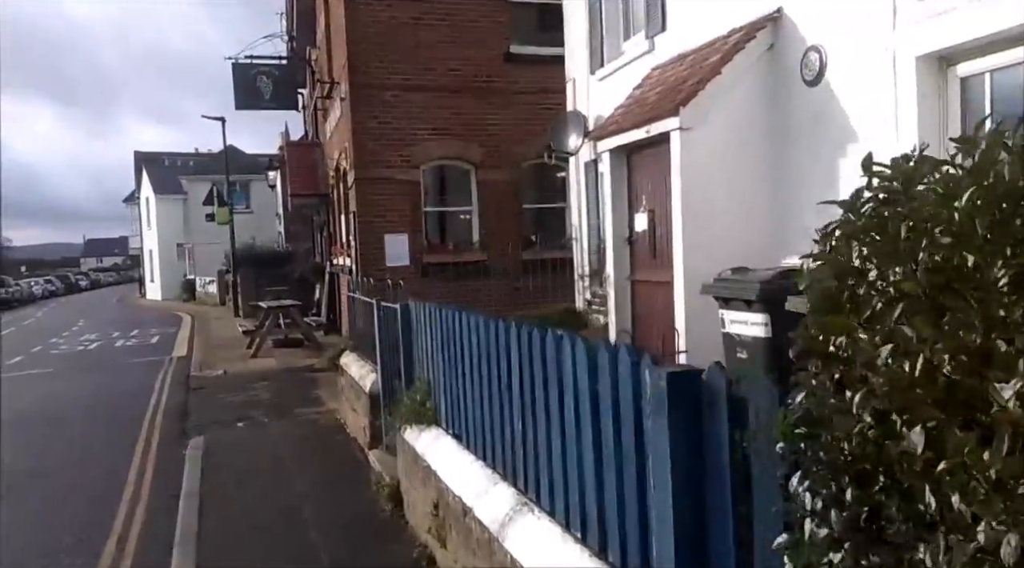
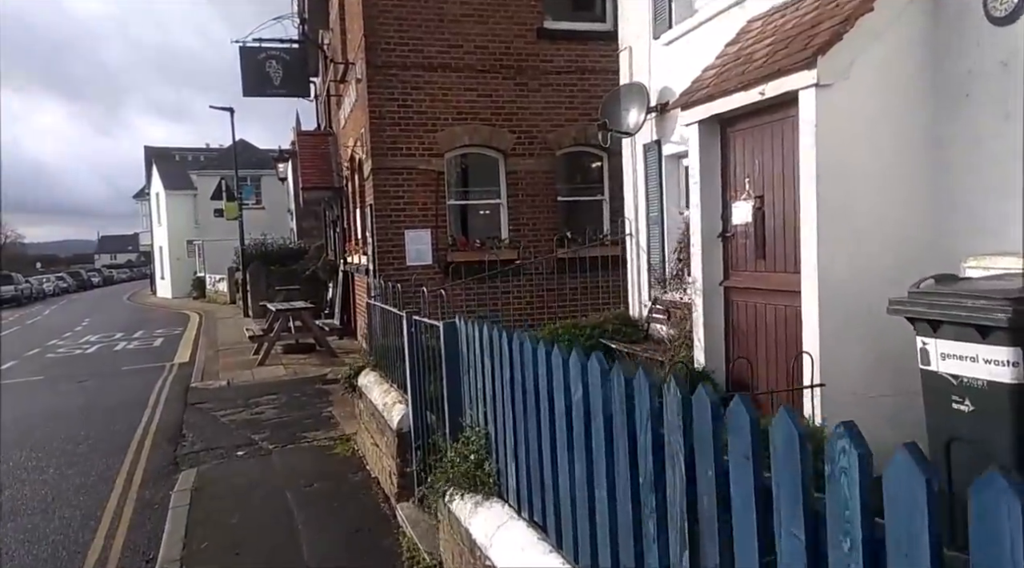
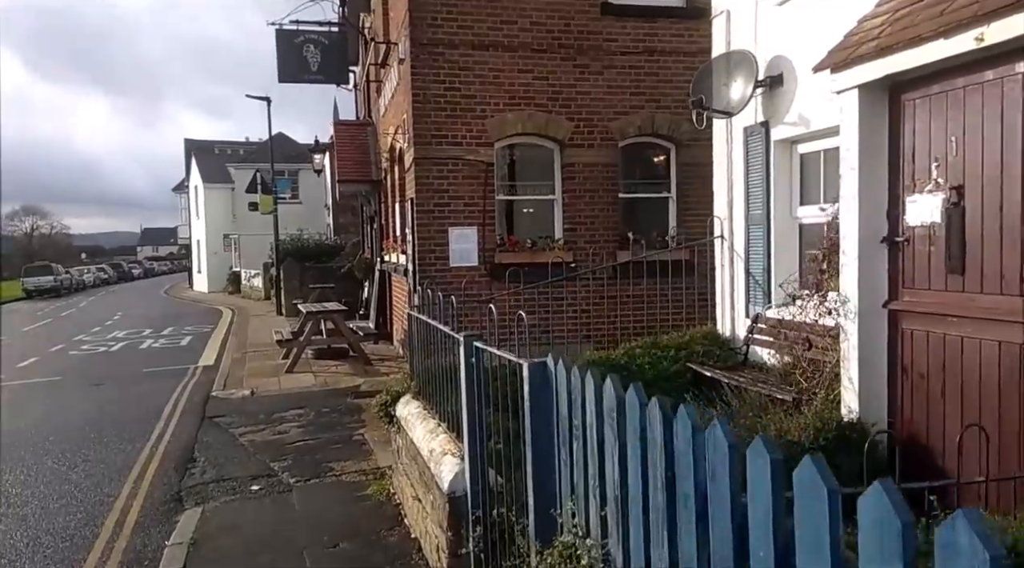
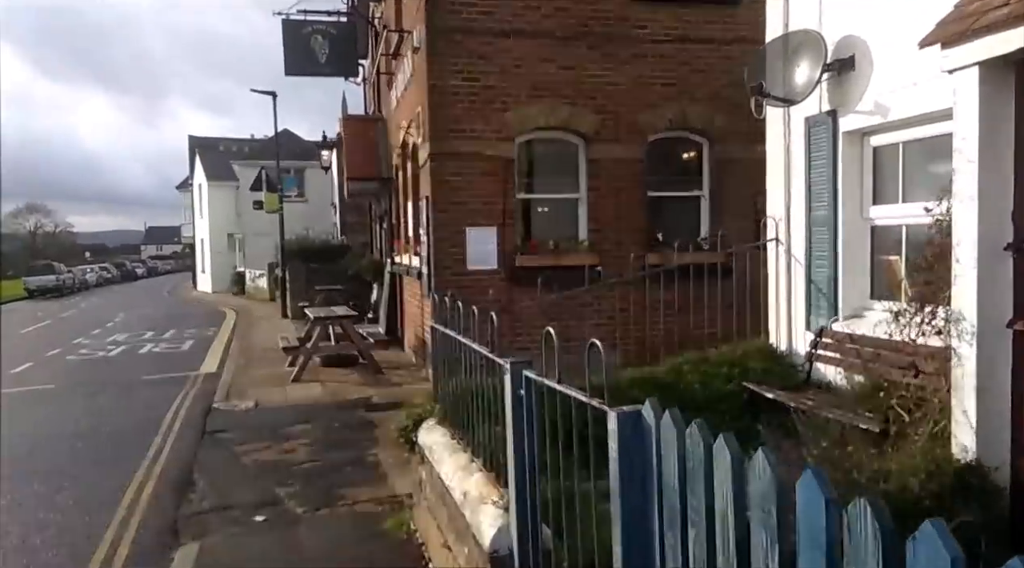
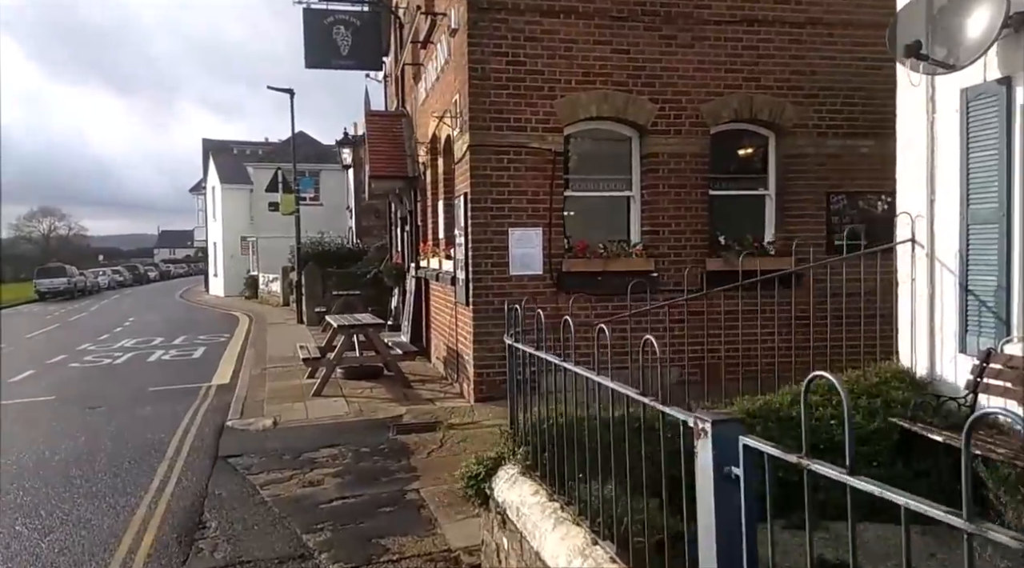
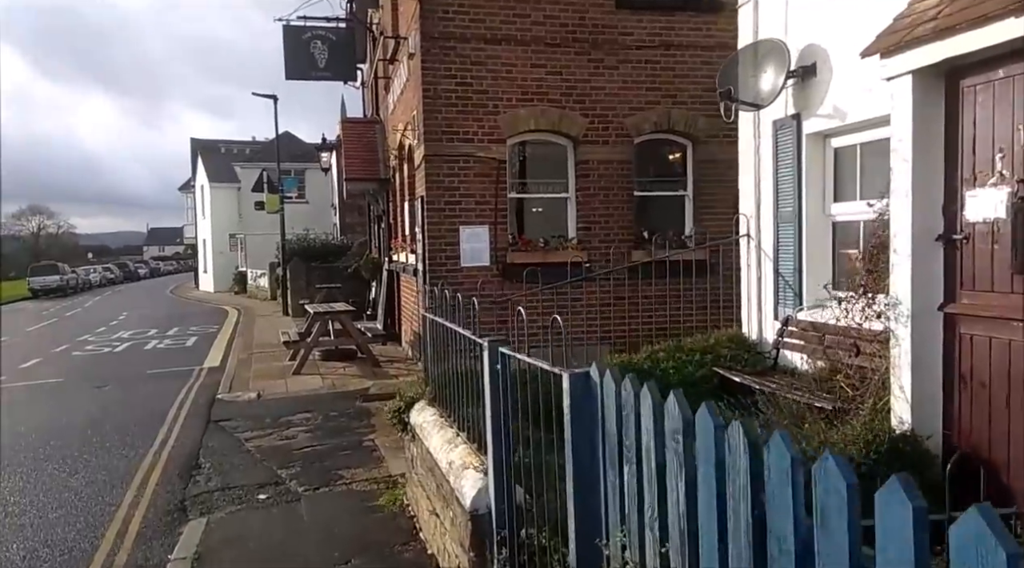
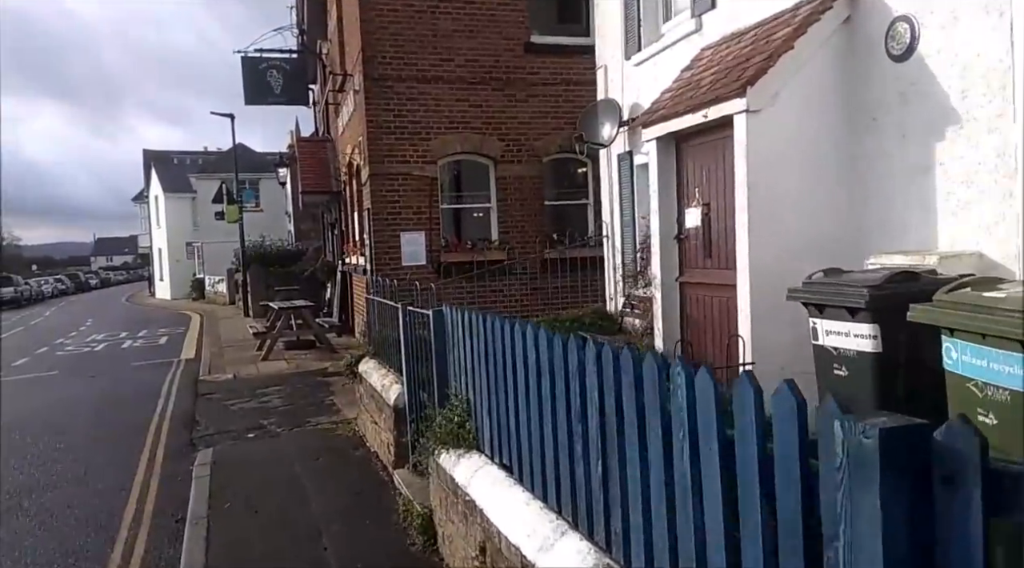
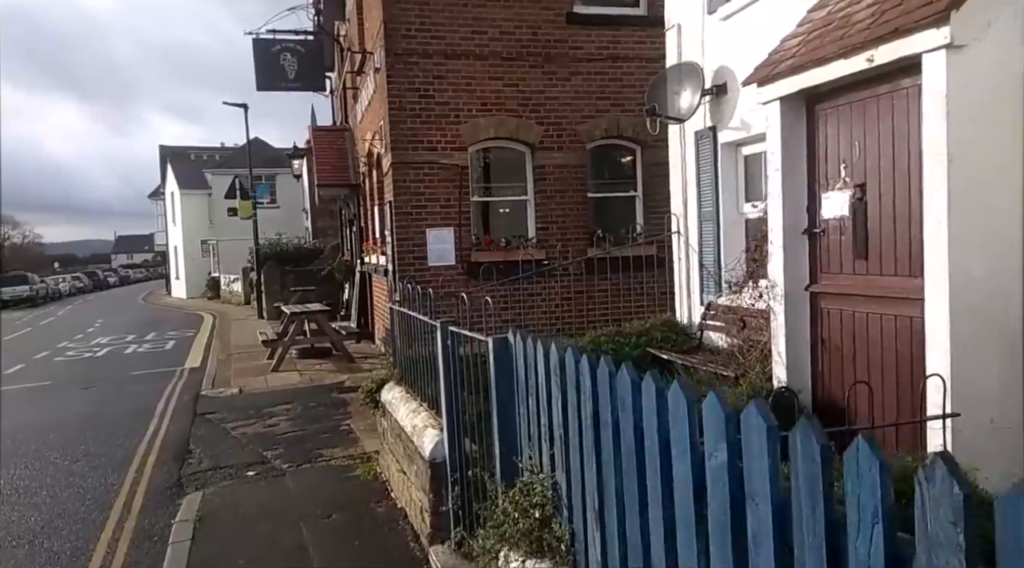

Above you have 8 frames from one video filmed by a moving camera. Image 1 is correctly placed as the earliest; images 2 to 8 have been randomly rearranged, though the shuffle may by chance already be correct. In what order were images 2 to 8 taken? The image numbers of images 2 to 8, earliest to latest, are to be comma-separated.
7, 2, 8, 3, 6, 4, 5
